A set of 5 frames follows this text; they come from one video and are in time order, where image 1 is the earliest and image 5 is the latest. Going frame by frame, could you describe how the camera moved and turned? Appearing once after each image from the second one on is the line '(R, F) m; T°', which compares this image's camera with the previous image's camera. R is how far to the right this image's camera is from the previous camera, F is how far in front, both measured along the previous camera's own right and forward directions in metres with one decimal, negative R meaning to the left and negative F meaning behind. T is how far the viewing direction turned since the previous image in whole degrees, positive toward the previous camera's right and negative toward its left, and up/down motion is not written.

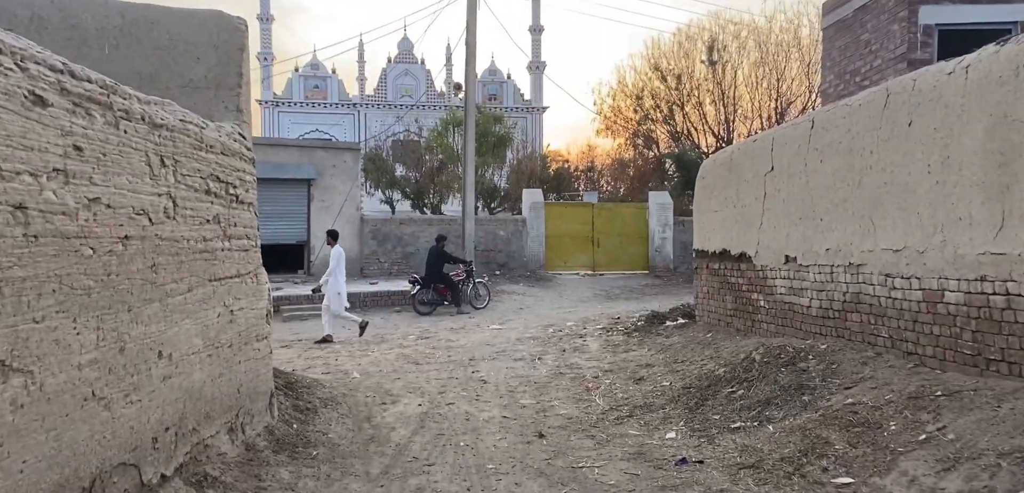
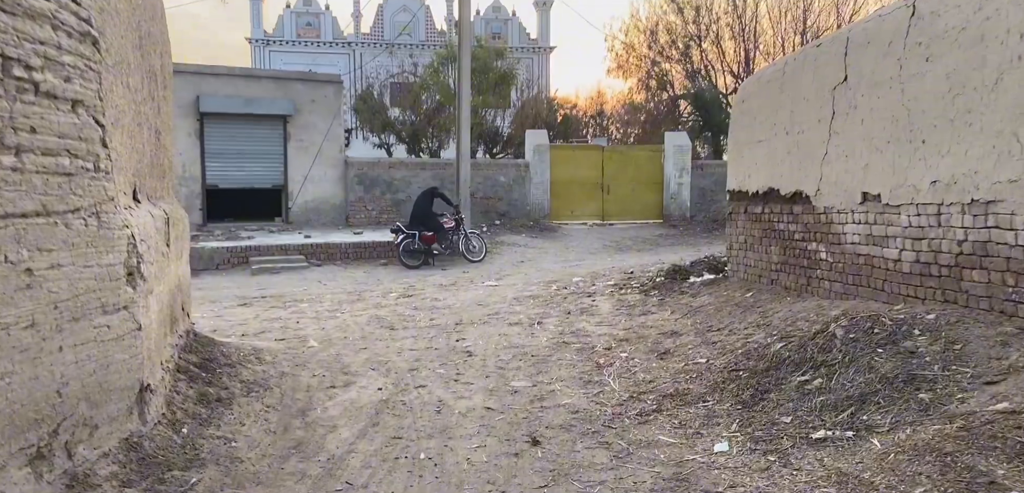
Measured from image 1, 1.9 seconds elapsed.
(+0.1, +1.6) m; -1°
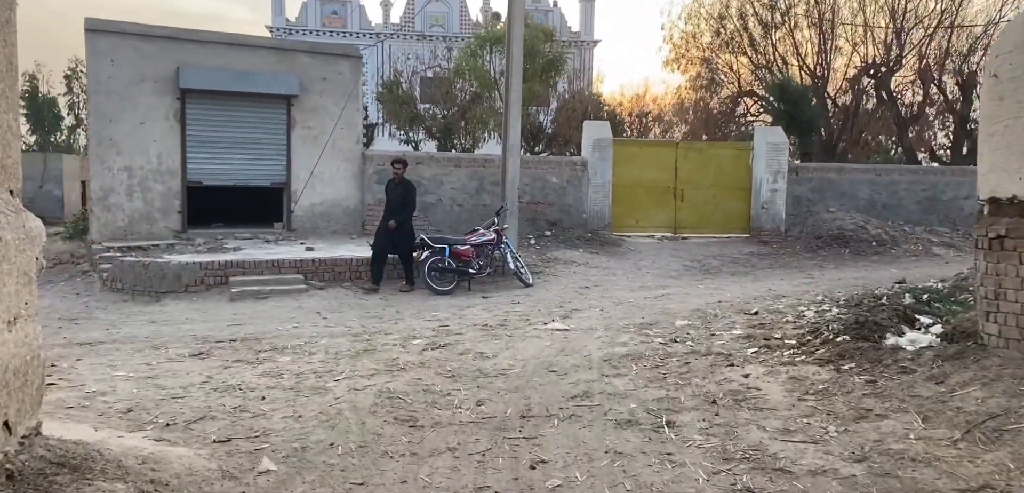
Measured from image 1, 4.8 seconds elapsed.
(-0.5, +3.1) m; -2°
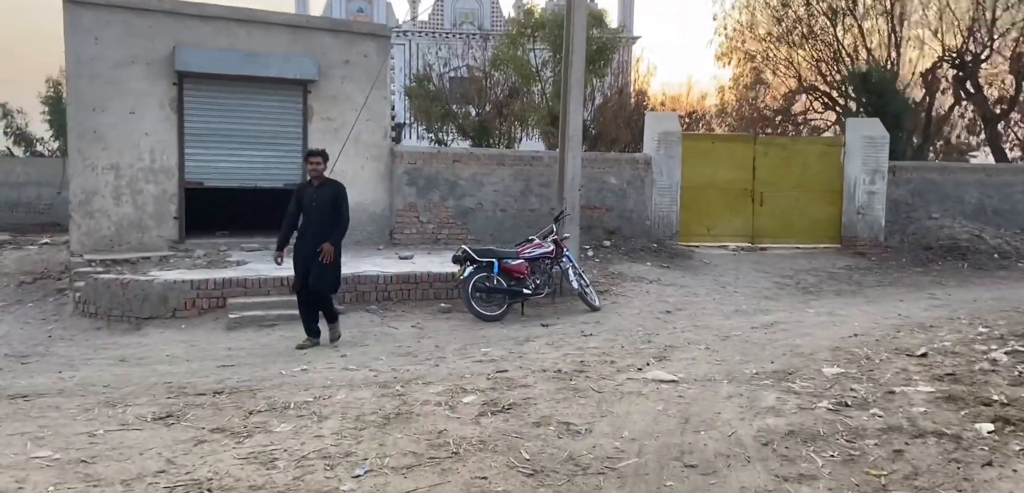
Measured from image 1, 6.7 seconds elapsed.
(-0.4, +2.0) m; -2°
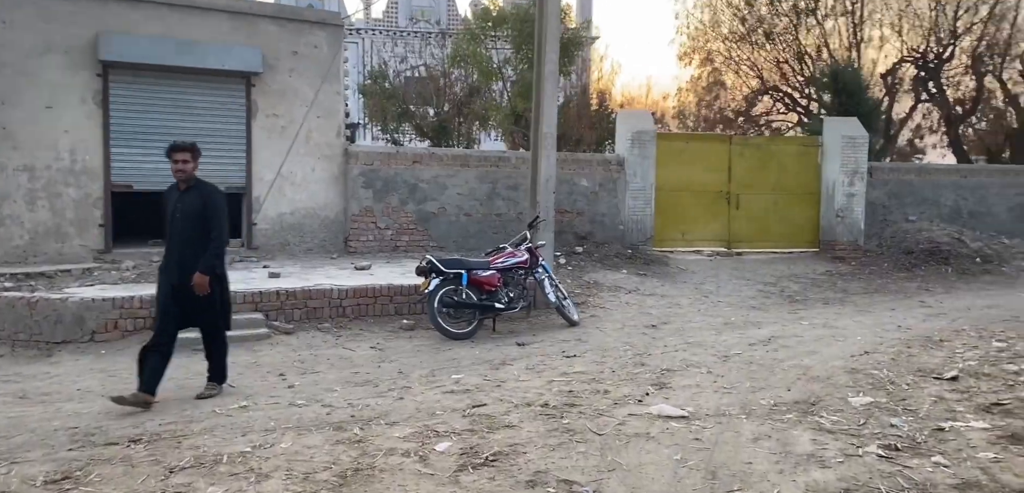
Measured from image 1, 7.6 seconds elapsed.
(-0.1, +0.8) m; +3°
